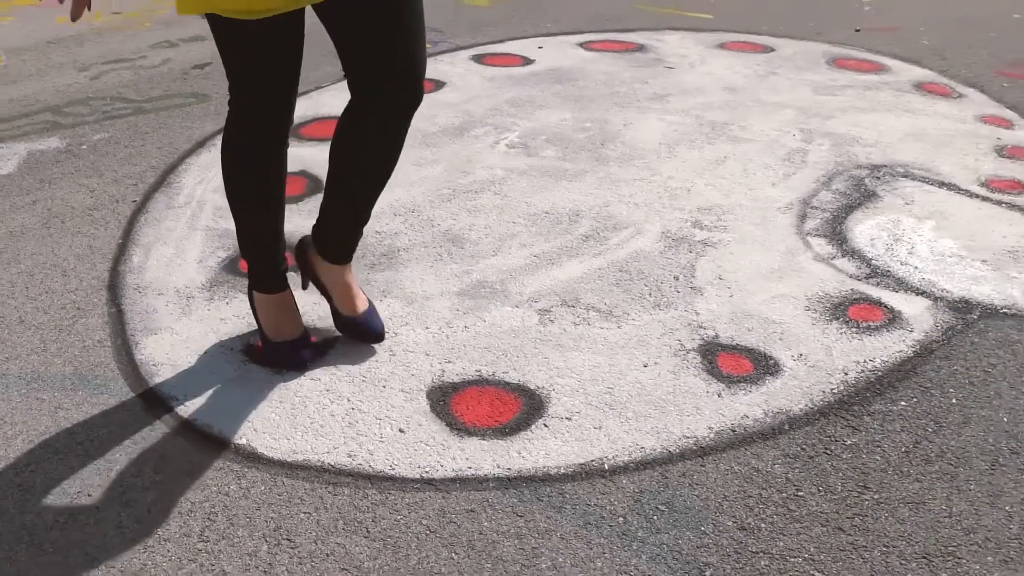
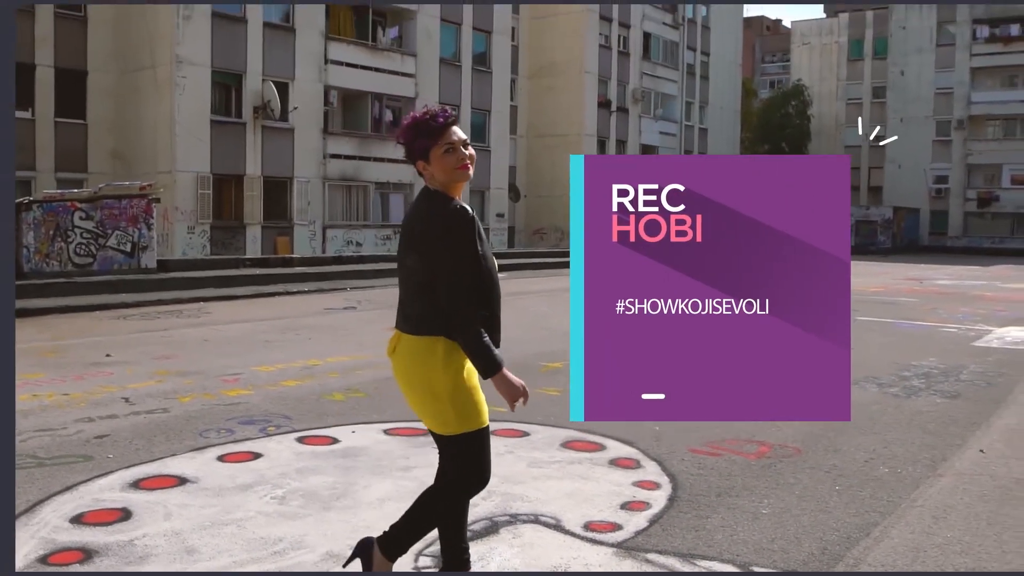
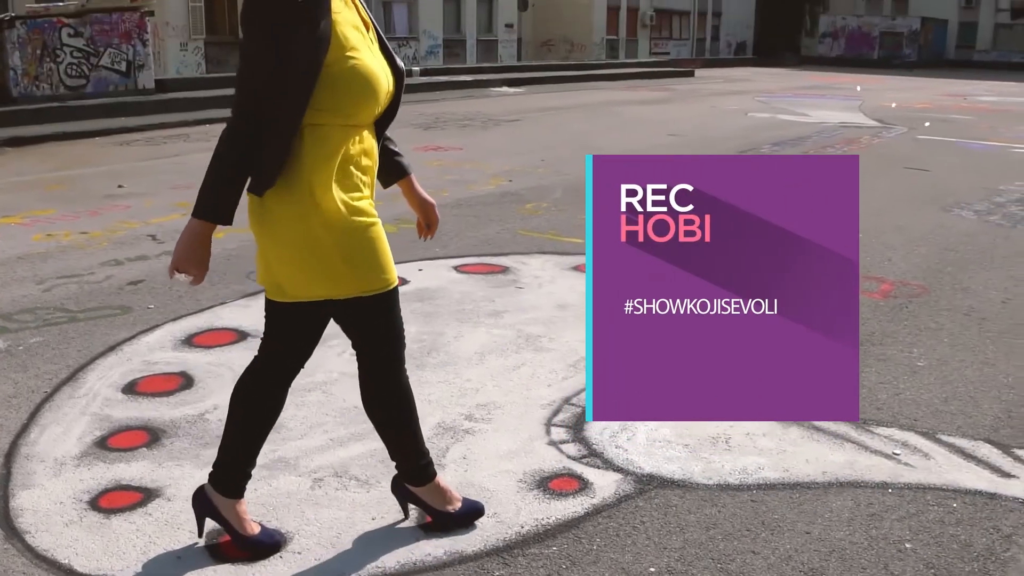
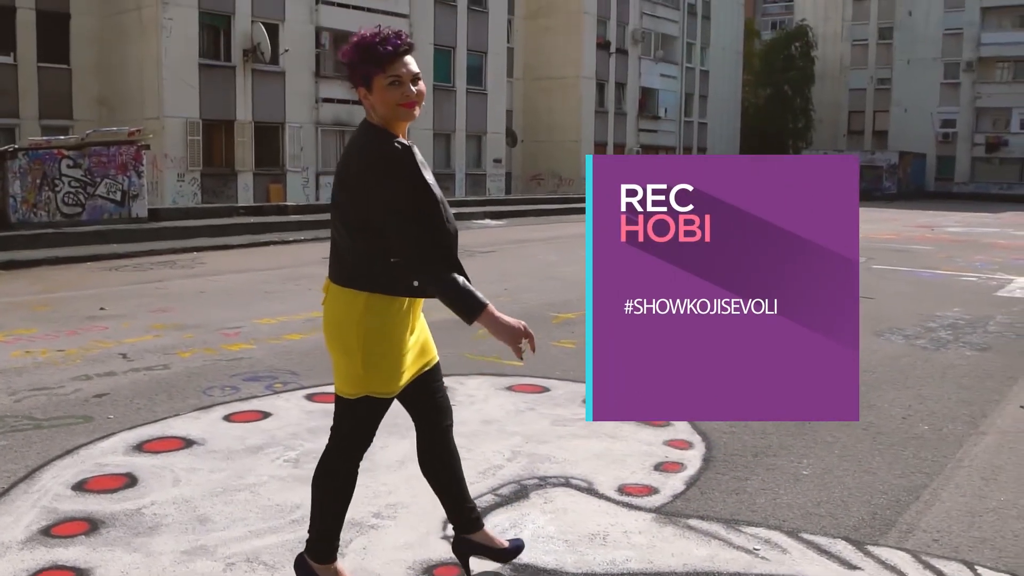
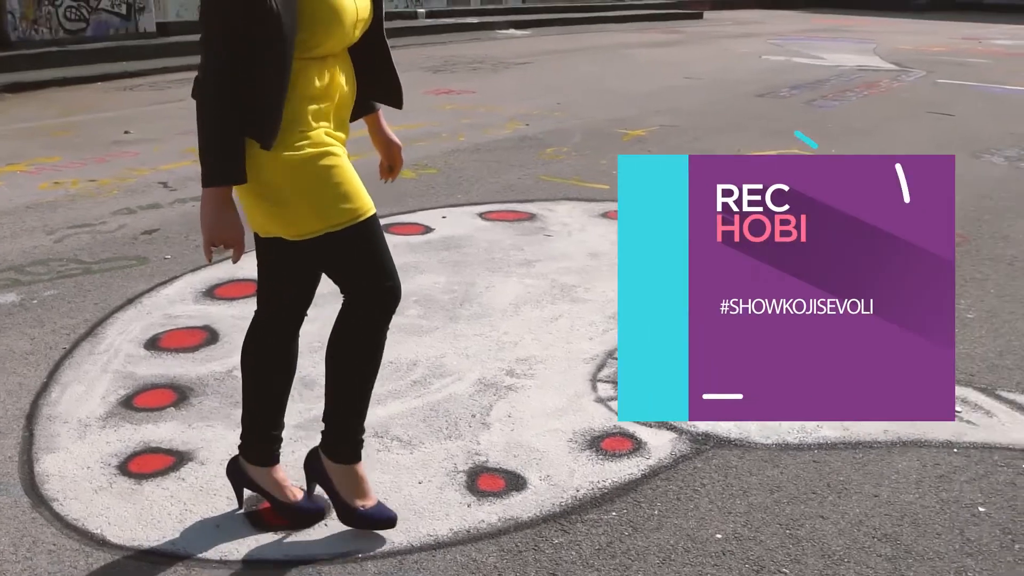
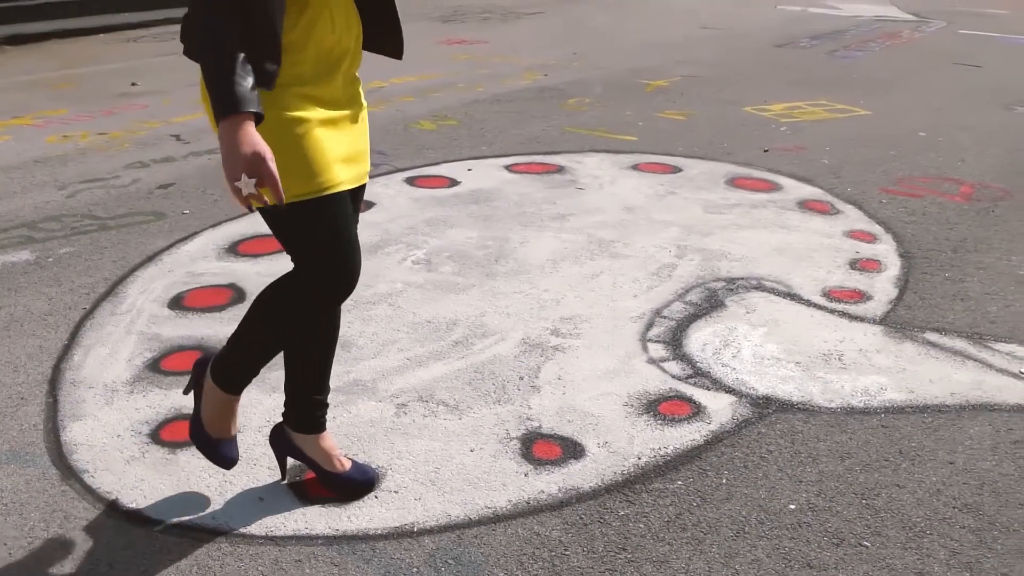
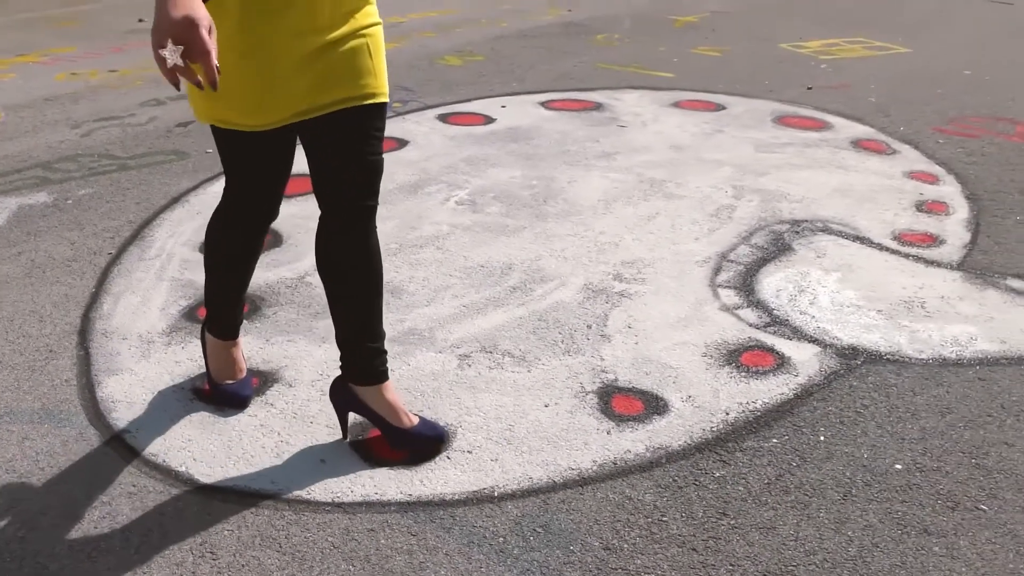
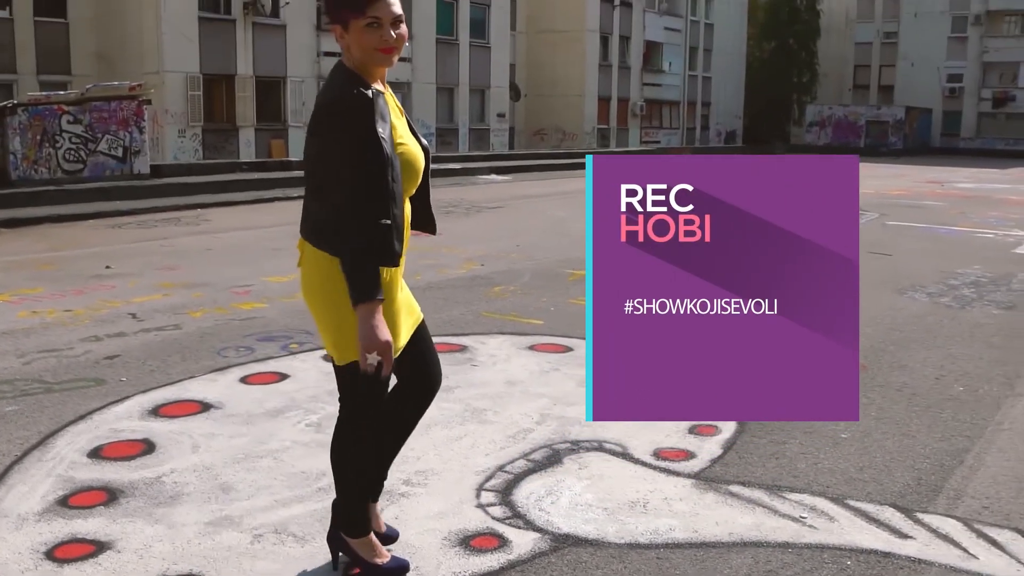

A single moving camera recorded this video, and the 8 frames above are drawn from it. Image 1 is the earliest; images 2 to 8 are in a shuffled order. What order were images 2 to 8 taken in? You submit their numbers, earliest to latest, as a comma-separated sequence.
7, 6, 5, 3, 8, 4, 2
